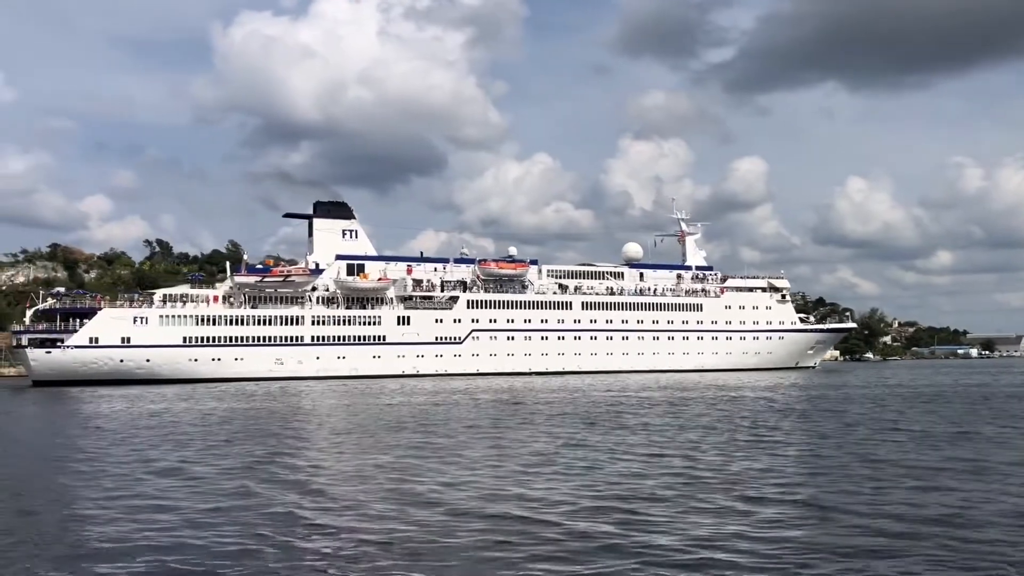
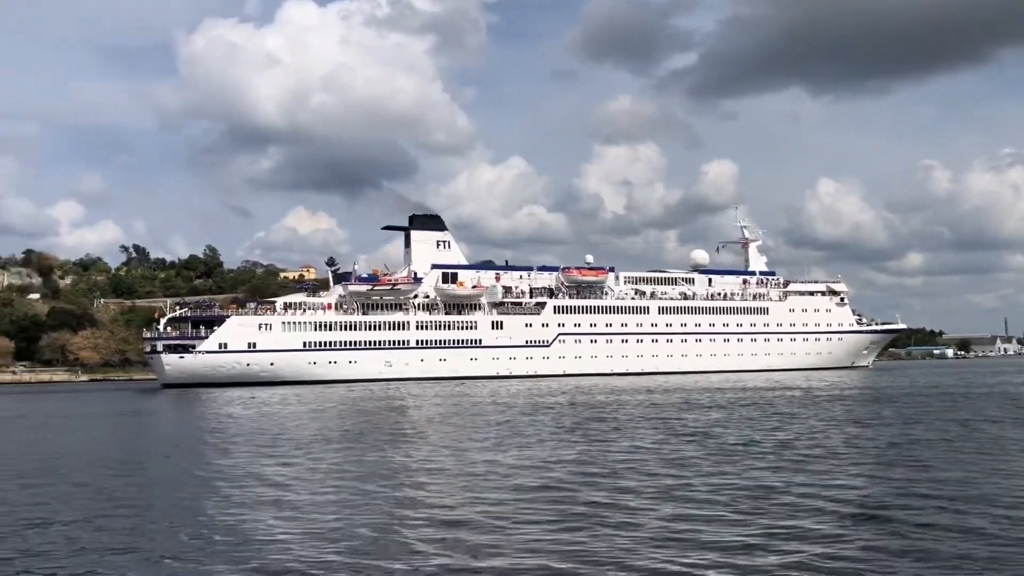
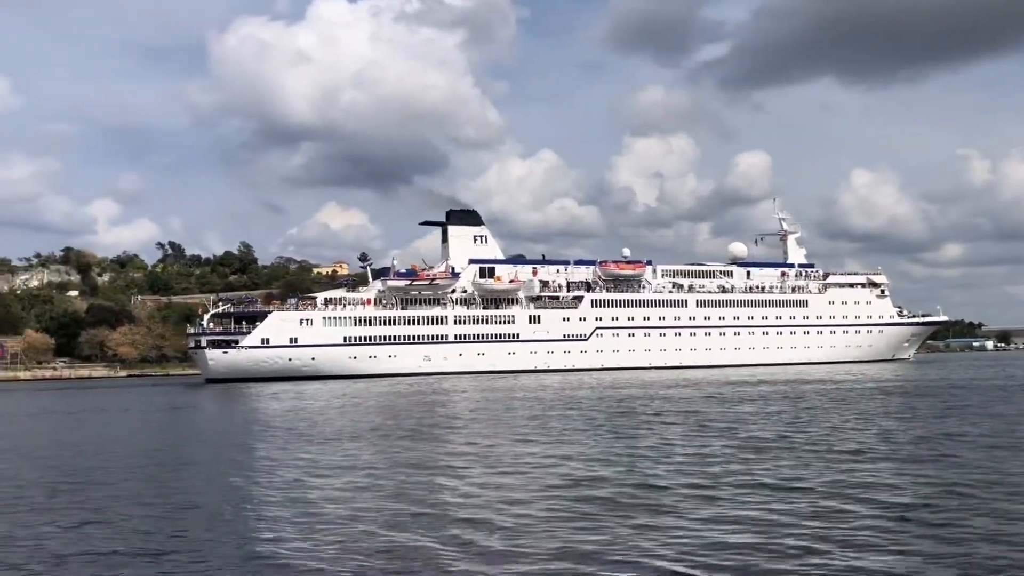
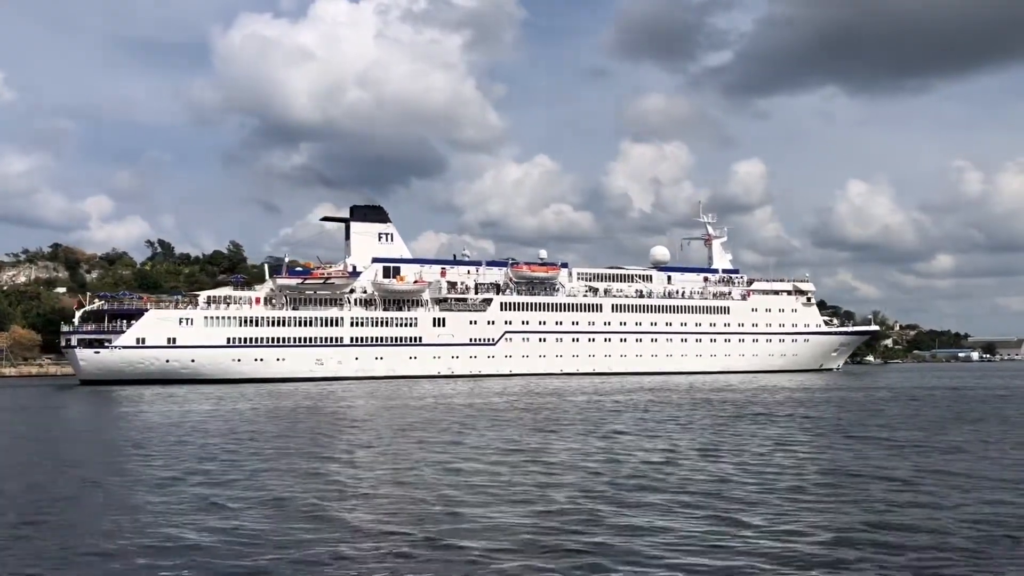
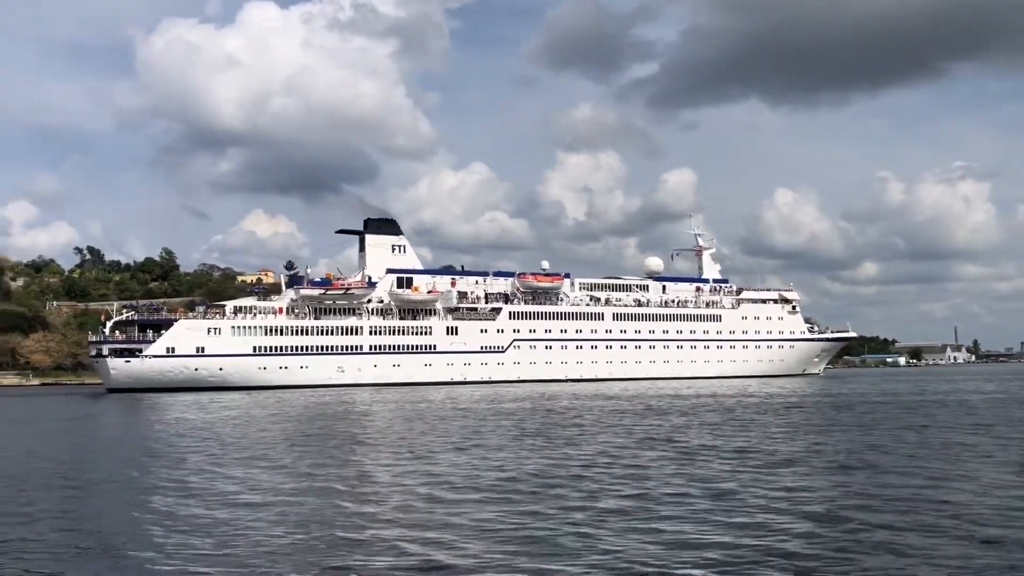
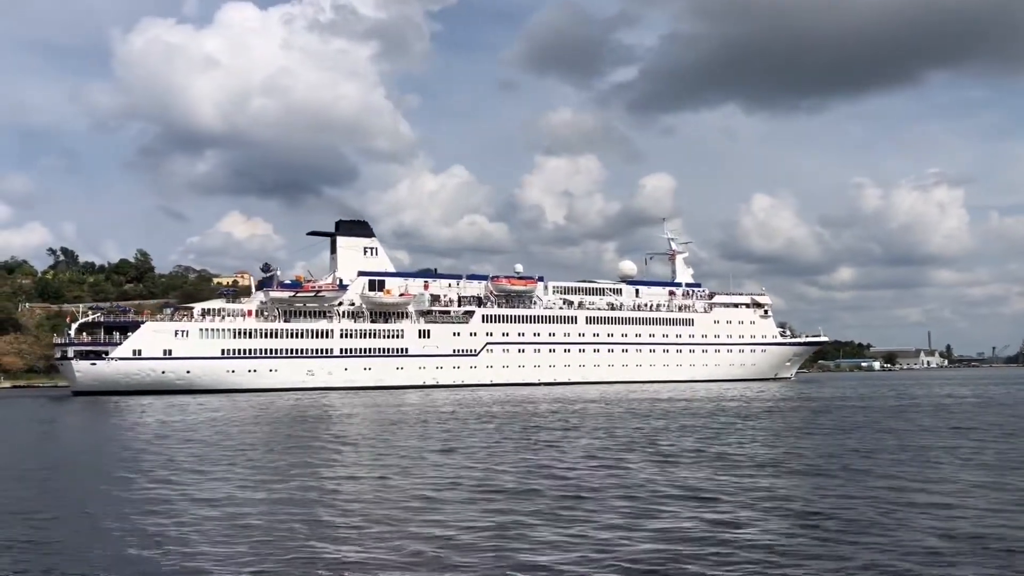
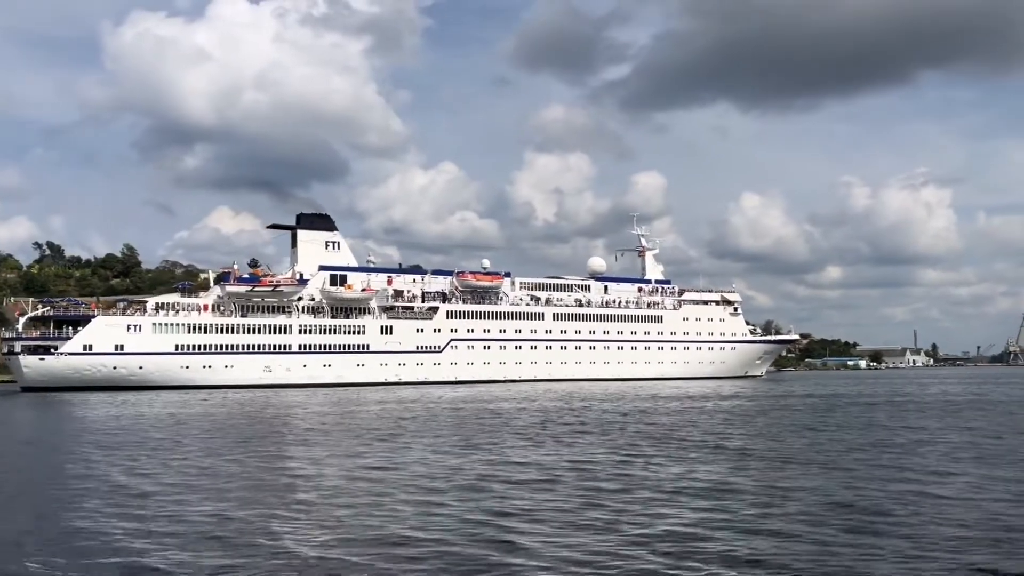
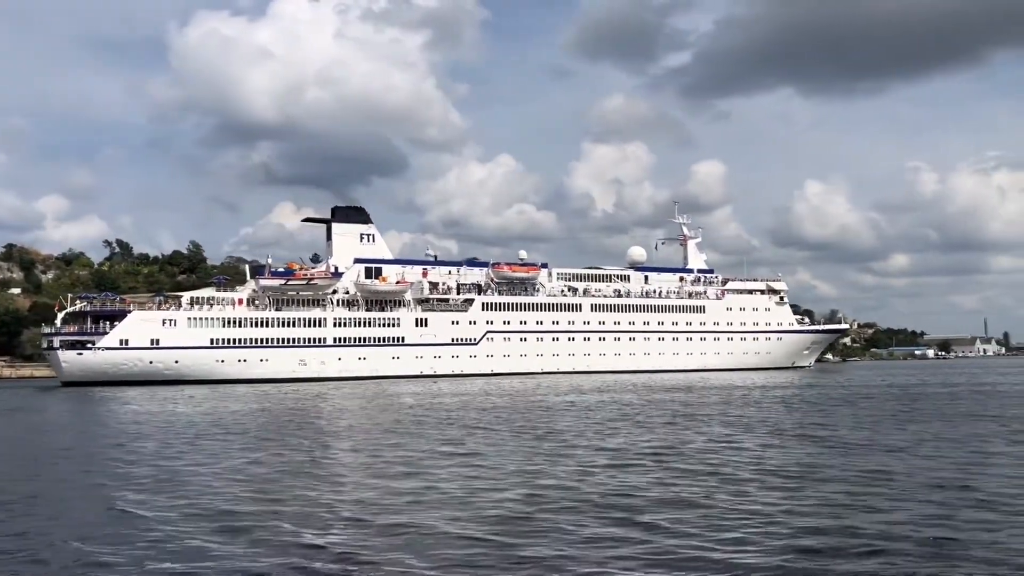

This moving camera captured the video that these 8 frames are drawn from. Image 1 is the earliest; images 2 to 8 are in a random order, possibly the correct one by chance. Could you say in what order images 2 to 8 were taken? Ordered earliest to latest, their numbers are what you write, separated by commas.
4, 8, 7, 6, 5, 2, 3
